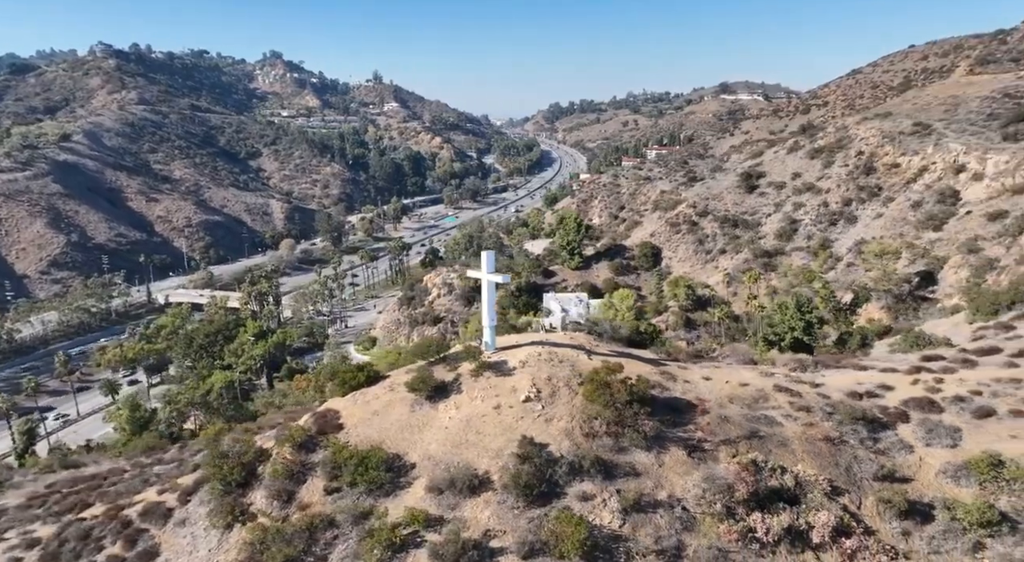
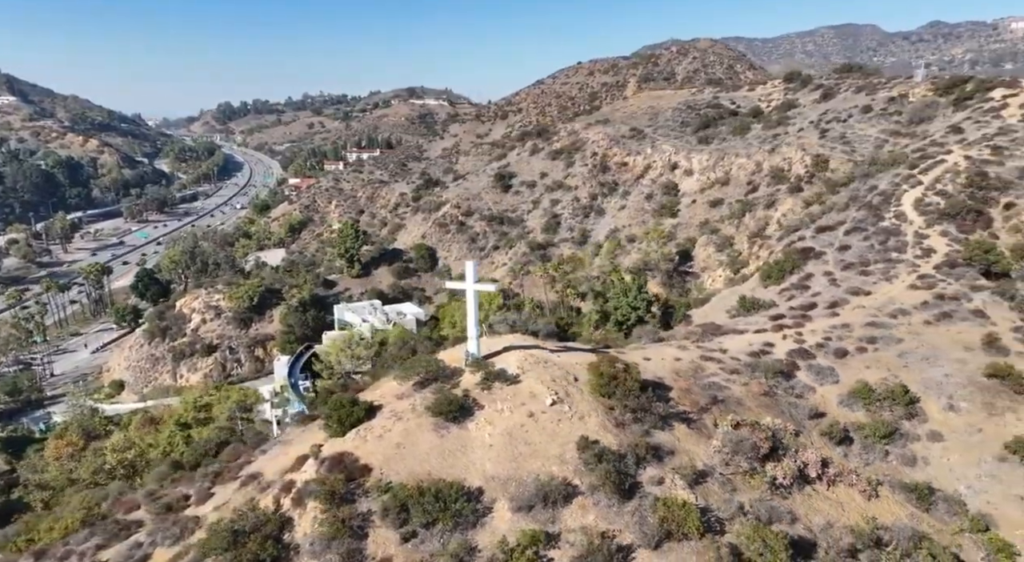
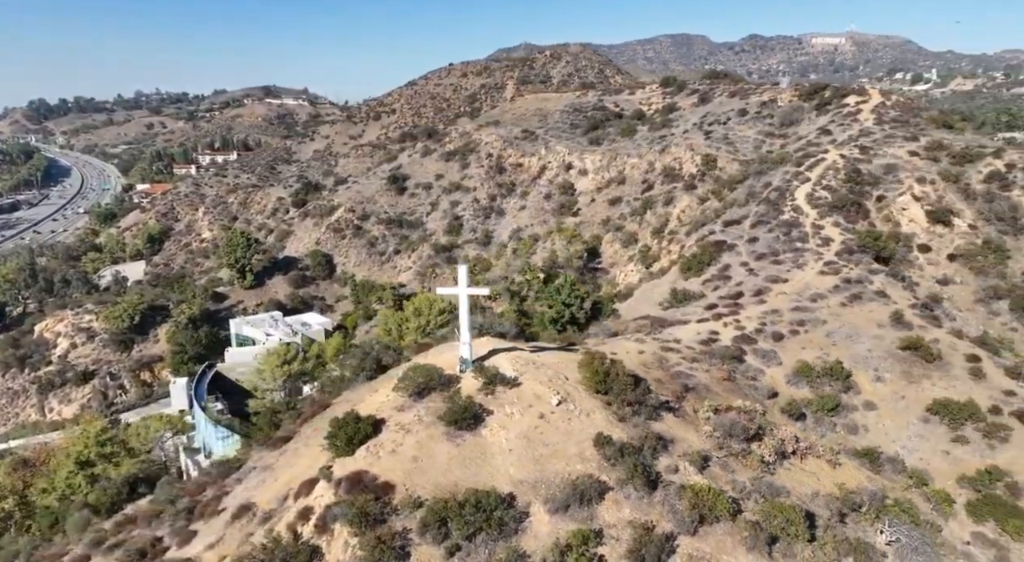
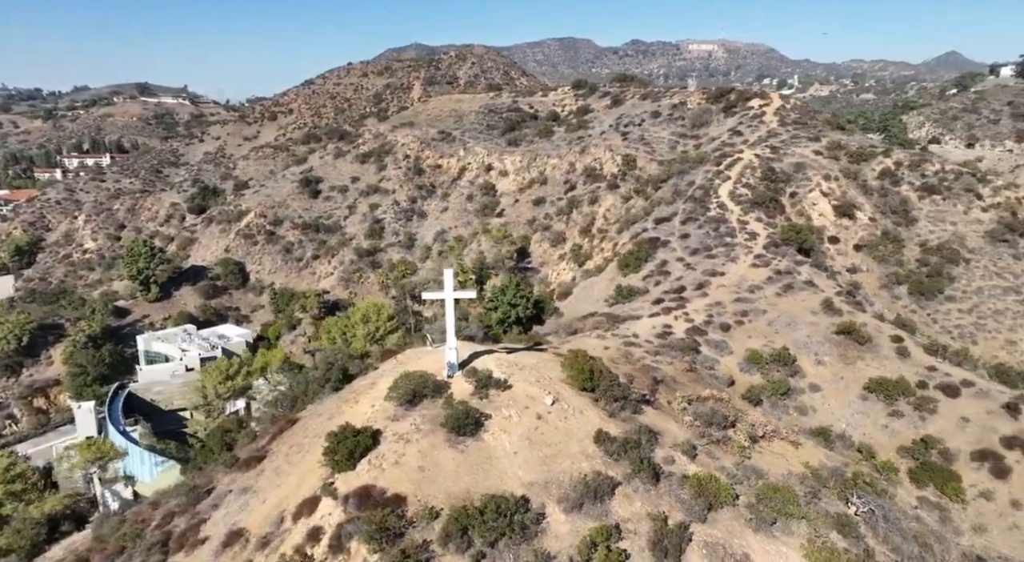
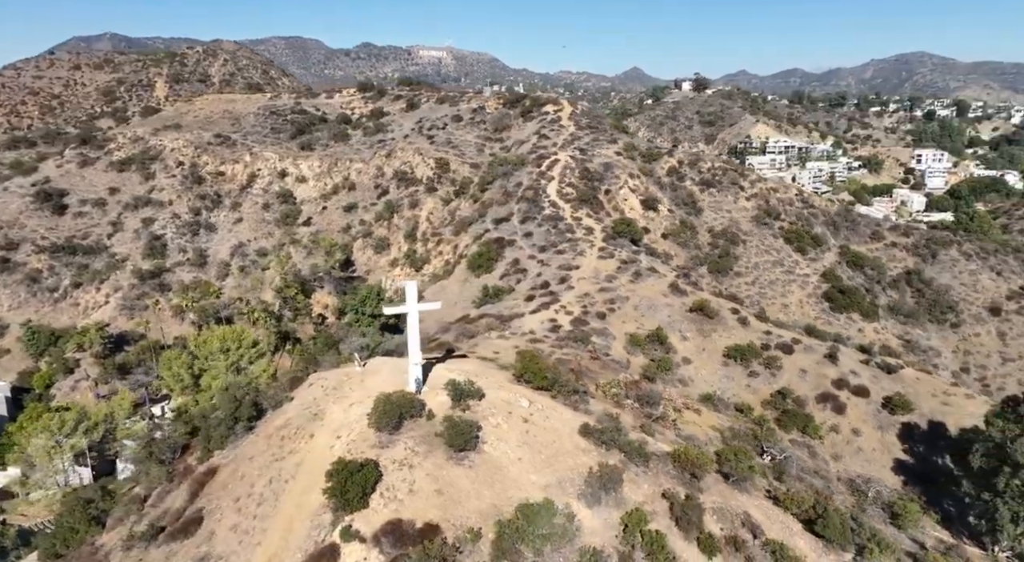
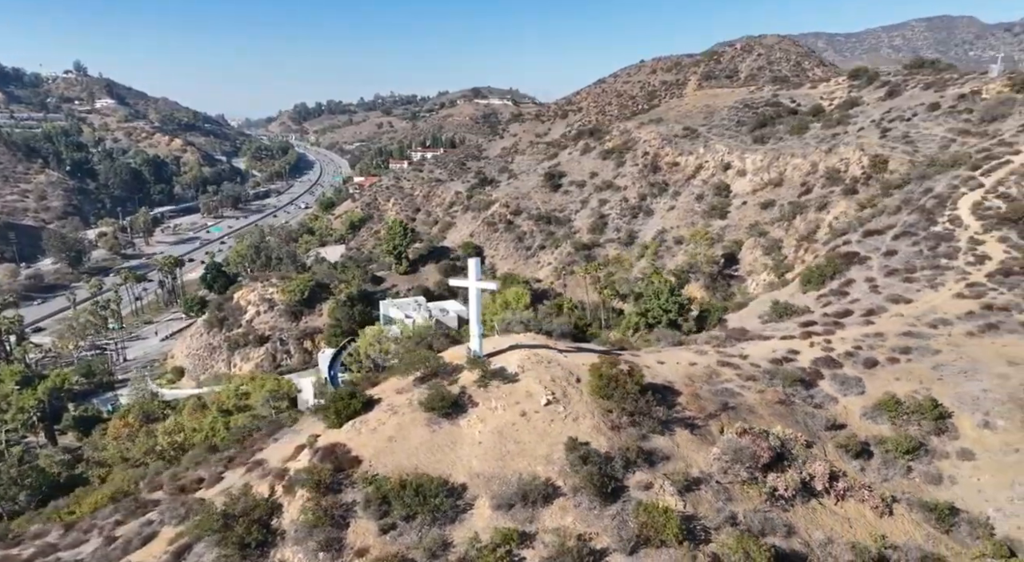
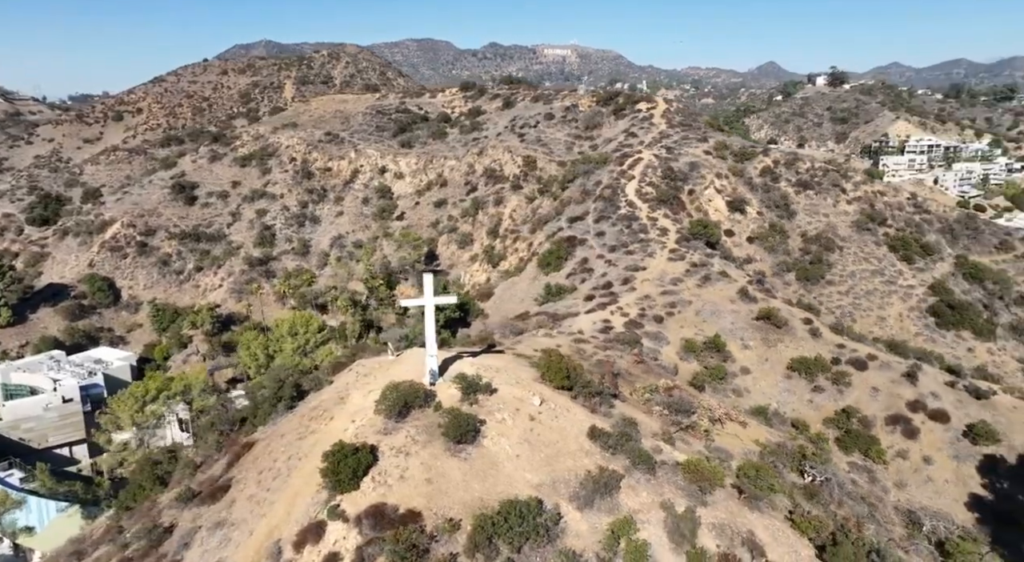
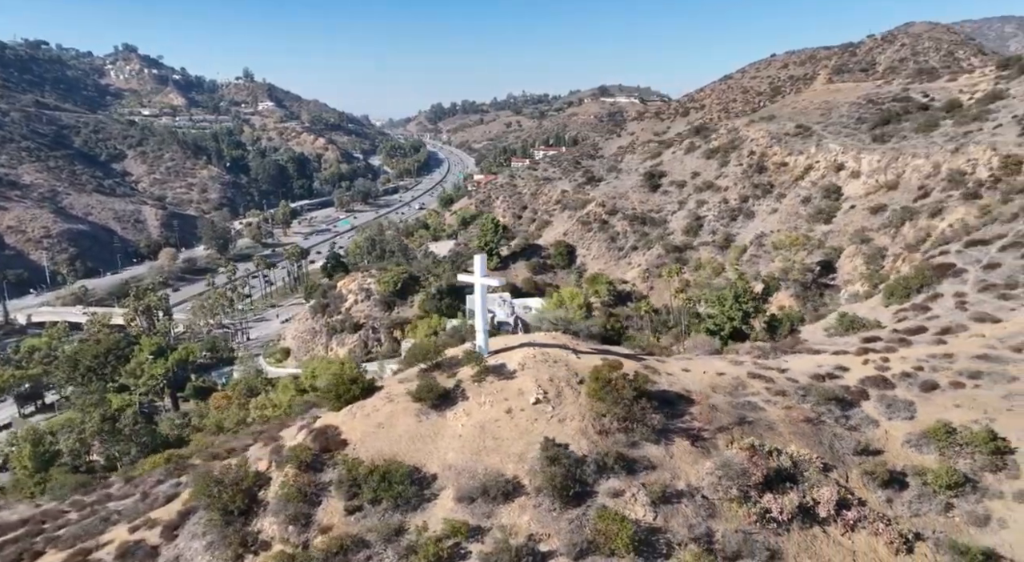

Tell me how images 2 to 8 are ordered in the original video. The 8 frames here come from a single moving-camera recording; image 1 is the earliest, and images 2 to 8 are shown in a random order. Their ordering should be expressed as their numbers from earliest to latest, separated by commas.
8, 6, 2, 3, 4, 7, 5
